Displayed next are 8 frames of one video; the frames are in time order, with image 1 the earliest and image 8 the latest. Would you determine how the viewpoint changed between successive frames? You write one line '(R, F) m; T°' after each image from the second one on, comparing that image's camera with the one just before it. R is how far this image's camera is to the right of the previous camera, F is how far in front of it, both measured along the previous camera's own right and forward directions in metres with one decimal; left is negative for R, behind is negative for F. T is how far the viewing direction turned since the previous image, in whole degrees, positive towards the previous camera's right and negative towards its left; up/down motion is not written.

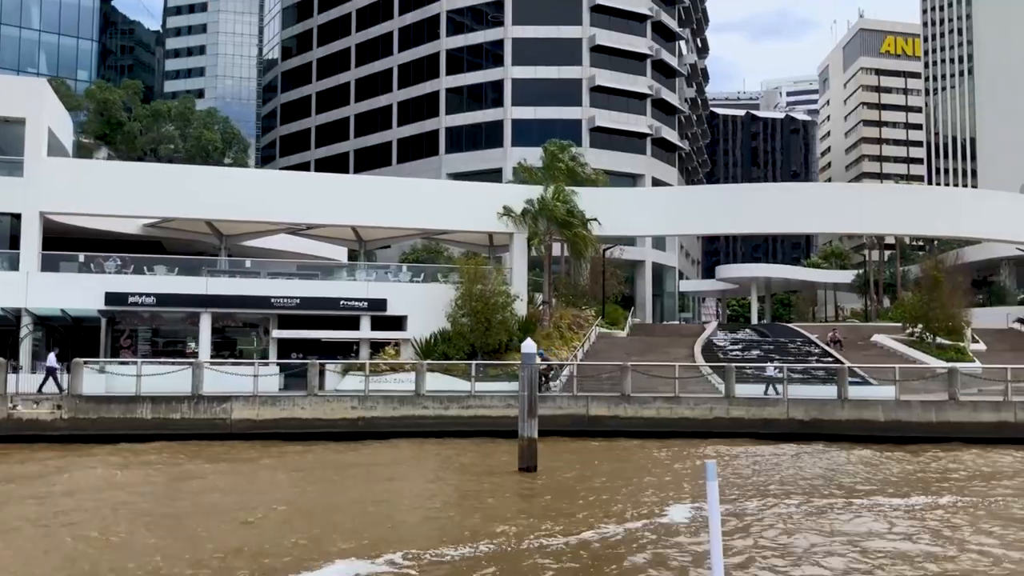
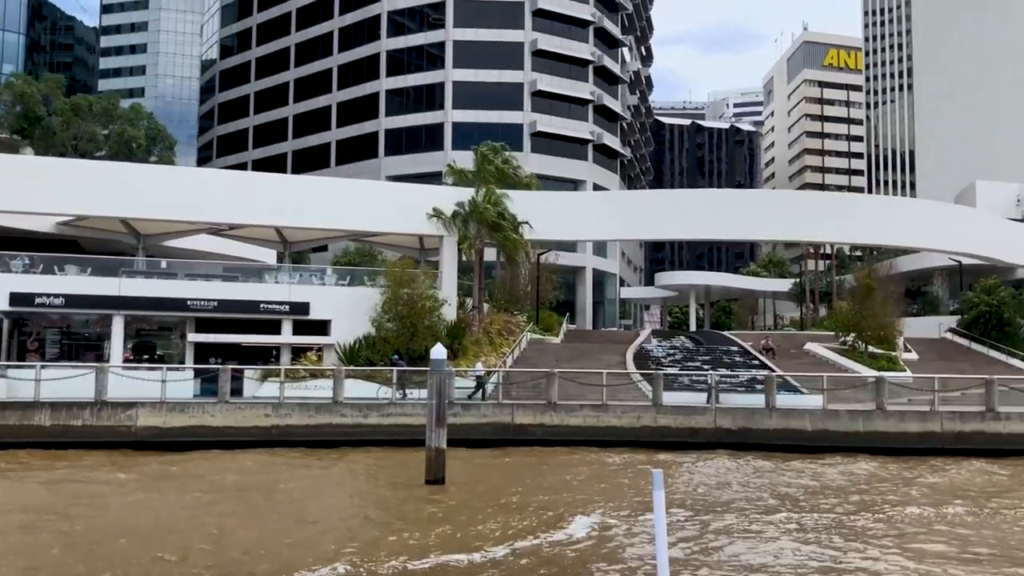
(+0.8, +0.9) m; +3°
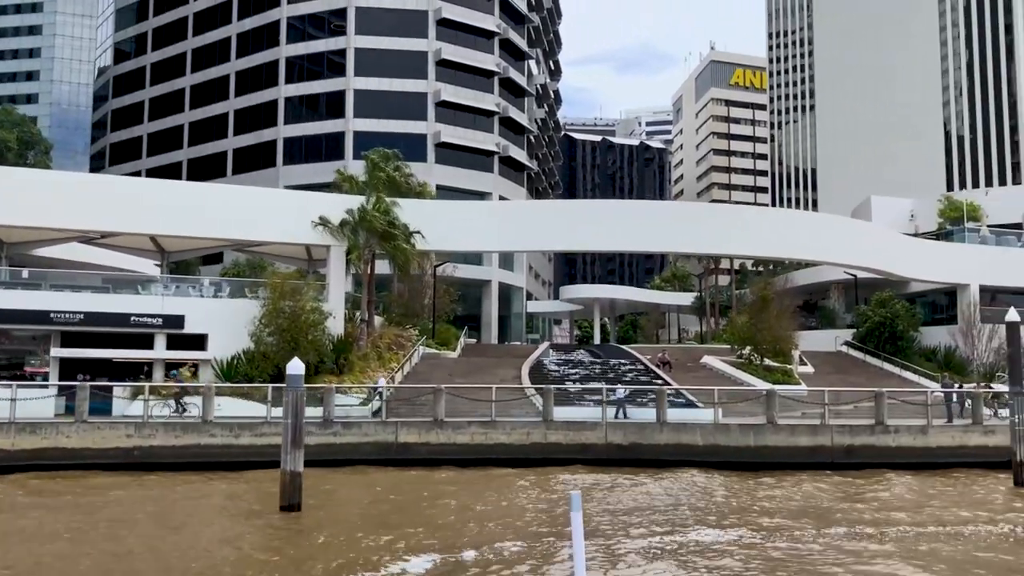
(+1.0, +1.1) m; +5°
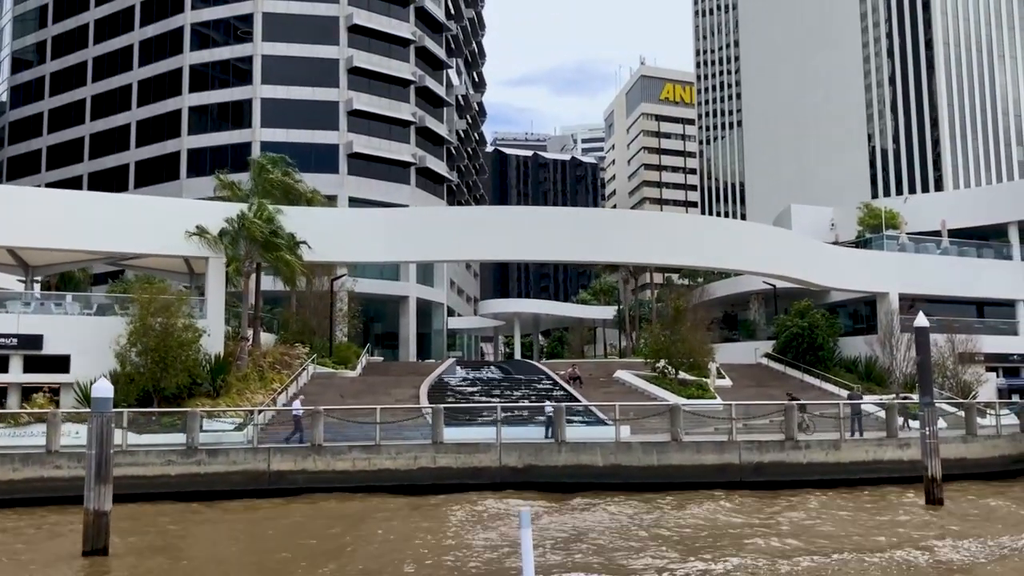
(+1.5, +2.0) m; +3°
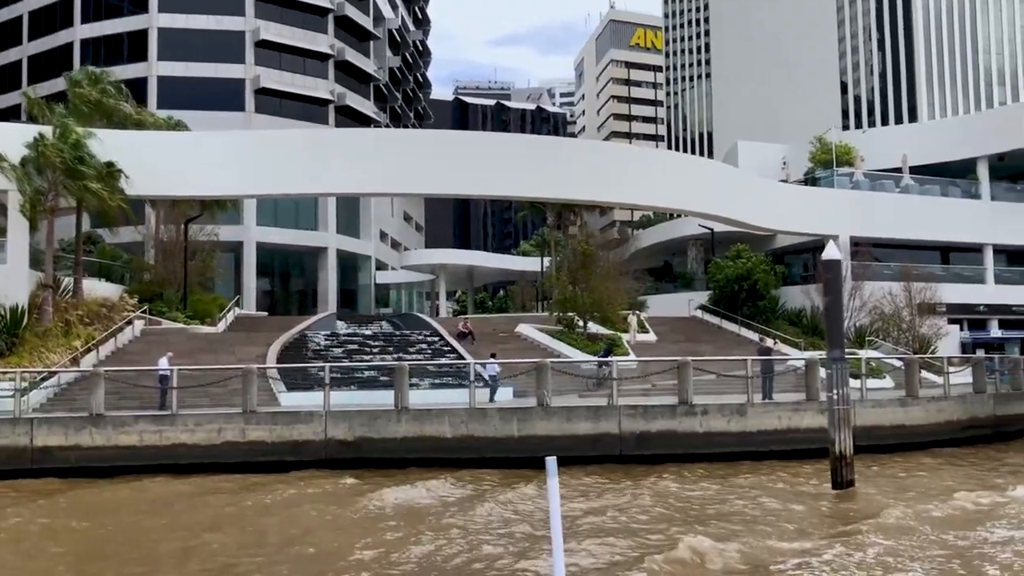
(+3.4, +4.9) m; +1°
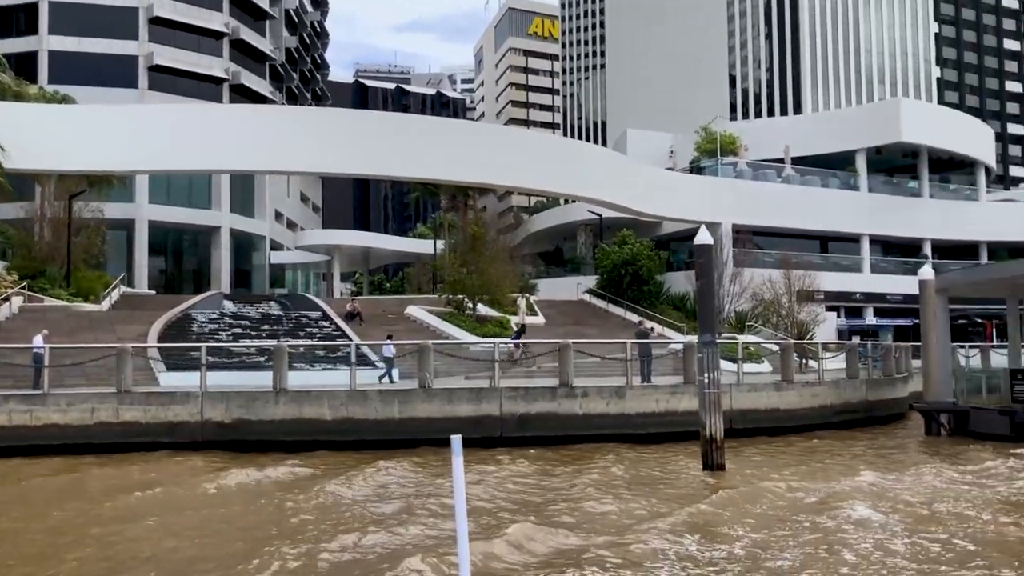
(+0.4, 0.0) m; +6°
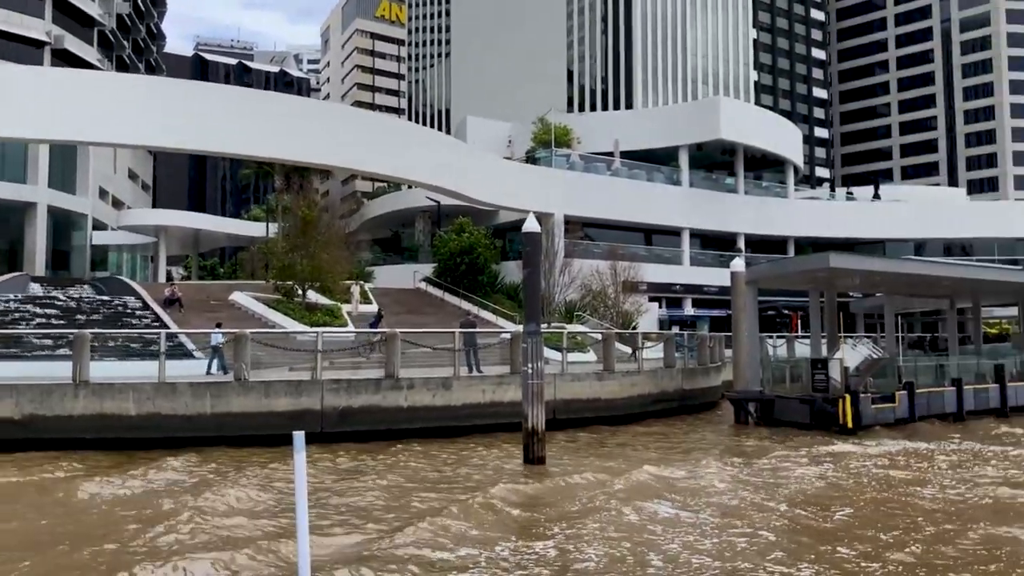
(+0.5, +0.1) m; +9°
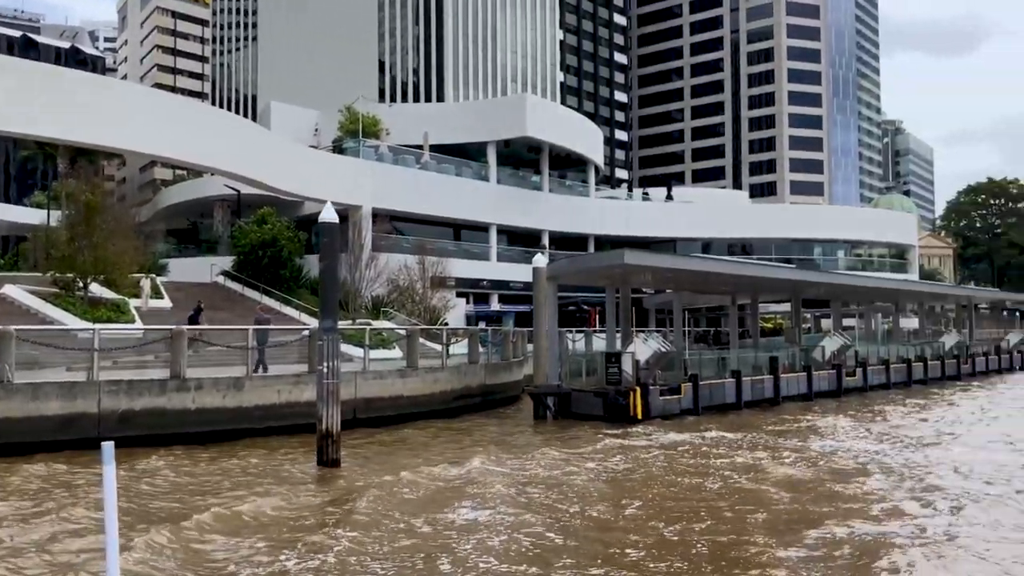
(+0.3, +0.3) m; +11°
